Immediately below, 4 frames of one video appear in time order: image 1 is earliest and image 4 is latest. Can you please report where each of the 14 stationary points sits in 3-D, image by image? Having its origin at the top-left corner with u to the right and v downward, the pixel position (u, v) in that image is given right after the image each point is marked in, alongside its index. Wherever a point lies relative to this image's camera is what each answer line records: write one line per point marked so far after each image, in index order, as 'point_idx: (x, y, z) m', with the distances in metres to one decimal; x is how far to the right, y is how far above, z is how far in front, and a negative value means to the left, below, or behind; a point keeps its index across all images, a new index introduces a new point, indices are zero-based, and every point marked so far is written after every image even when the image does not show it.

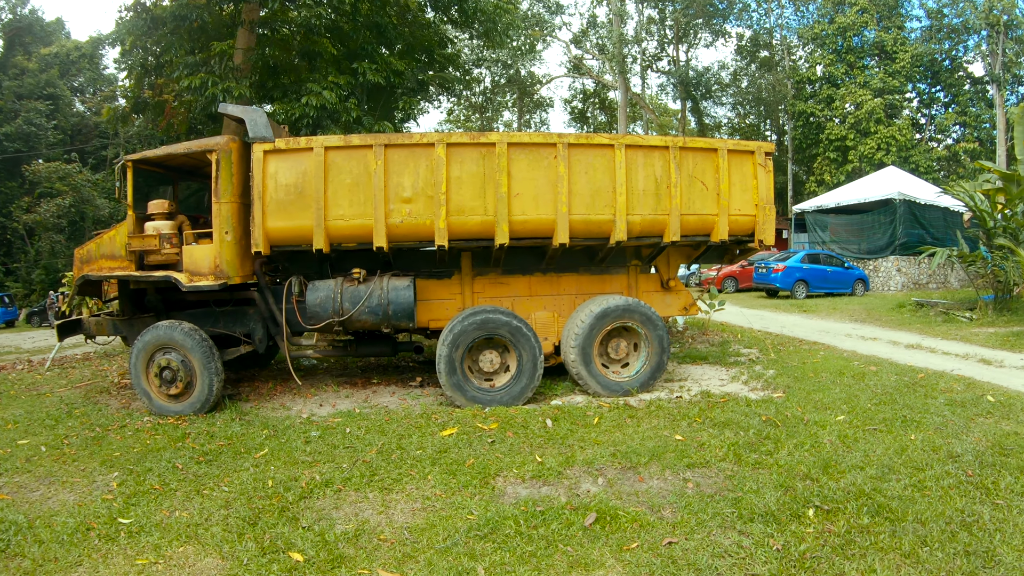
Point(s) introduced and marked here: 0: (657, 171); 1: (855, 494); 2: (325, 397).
0: (+1.5, +1.1, +6.6) m
1: (+2.7, -1.5, +5.1) m
2: (-1.9, -1.1, +6.6) m
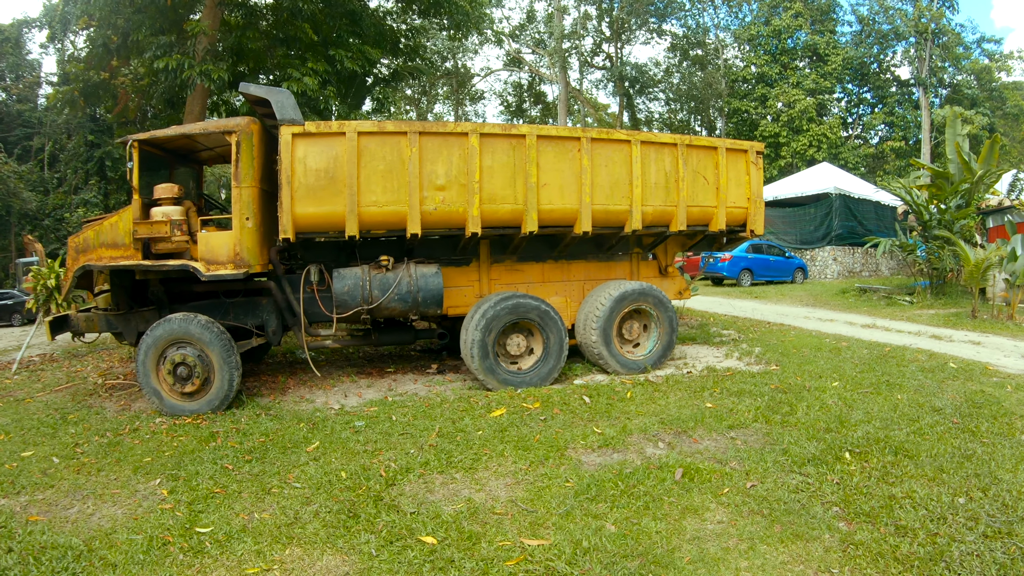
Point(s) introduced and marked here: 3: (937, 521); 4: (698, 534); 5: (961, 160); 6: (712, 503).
0: (+1.7, +1.3, +7.0) m
1: (+3.1, -1.3, +5.7) m
2: (-1.7, -1.0, +6.6) m
3: (+2.7, -1.5, +4.1) m
4: (+1.3, -1.5, +4.3) m
5: (+7.9, +2.2, +11.3) m
6: (+1.5, -1.4, +4.6) m
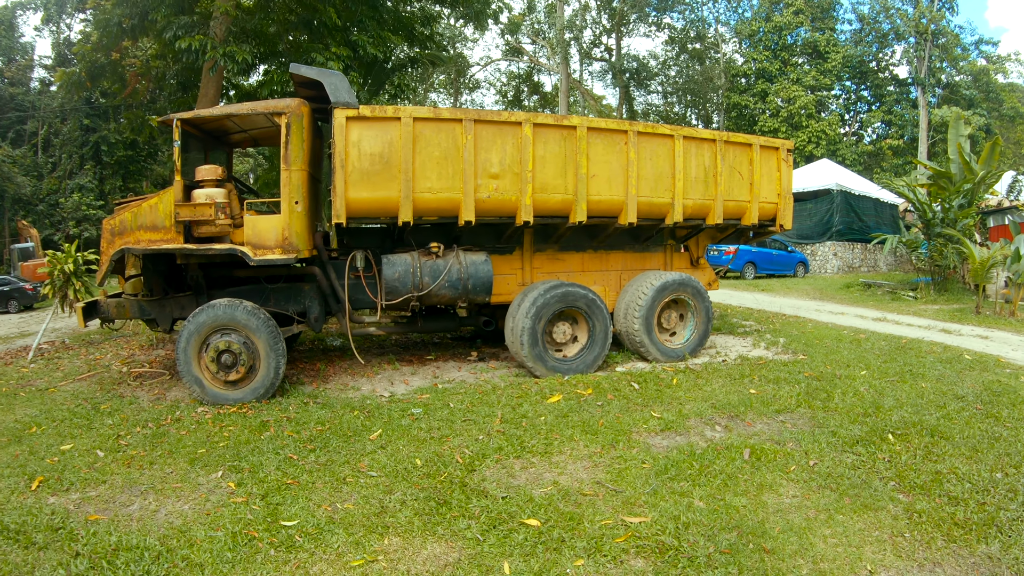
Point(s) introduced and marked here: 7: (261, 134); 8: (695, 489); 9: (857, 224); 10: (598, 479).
0: (+2.1, +1.4, +7.1) m
1: (+3.6, -1.2, +5.8) m
2: (-1.2, -0.9, +6.5) m
3: (+3.3, -1.5, +4.3) m
4: (+1.8, -1.4, +4.4) m
5: (+8.2, +2.3, +11.7) m
6: (+2.0, -1.3, +4.7) m
7: (-2.8, +1.7, +7.1) m
8: (+1.2, -1.3, +4.3) m
9: (+10.4, +1.9, +19.4) m
10: (+0.6, -1.3, +4.3) m
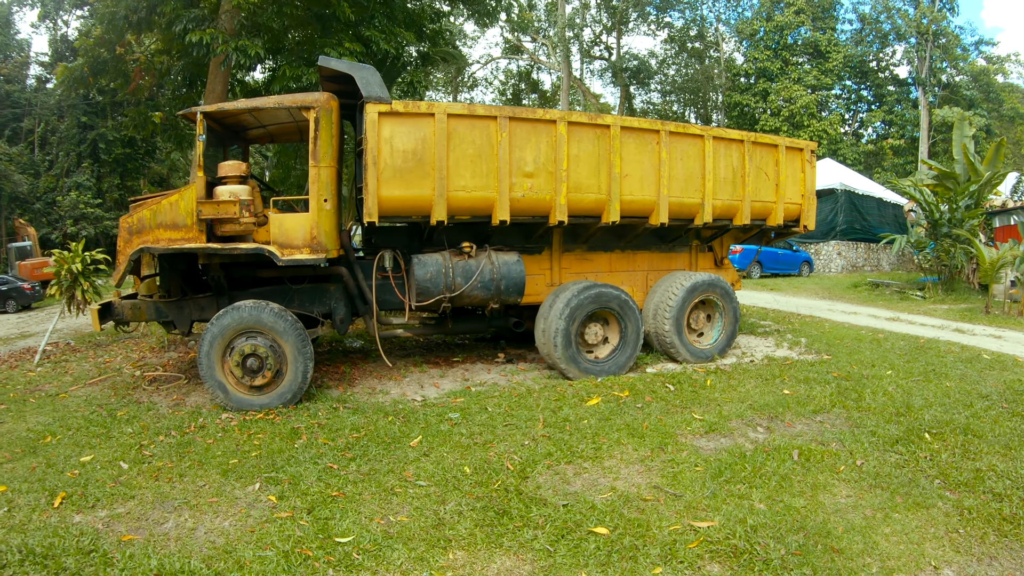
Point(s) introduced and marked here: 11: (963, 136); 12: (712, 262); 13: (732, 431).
0: (+2.4, +1.4, +7.0) m
1: (+3.9, -1.2, +5.8) m
2: (-0.9, -0.9, +6.4) m
3: (+3.6, -1.5, +4.2) m
4: (+2.1, -1.4, +4.3) m
5: (+8.3, +2.3, +11.7) m
6: (+2.3, -1.3, +4.7) m
7: (-2.5, +1.7, +6.9) m
8: (+1.6, -1.3, +4.2) m
9: (+10.4, +1.9, +19.5) m
10: (+0.9, -1.3, +4.2) m
11: (+8.5, +2.9, +12.2) m
12: (+2.4, +0.3, +7.8) m
13: (+1.8, -1.1, +5.2) m
